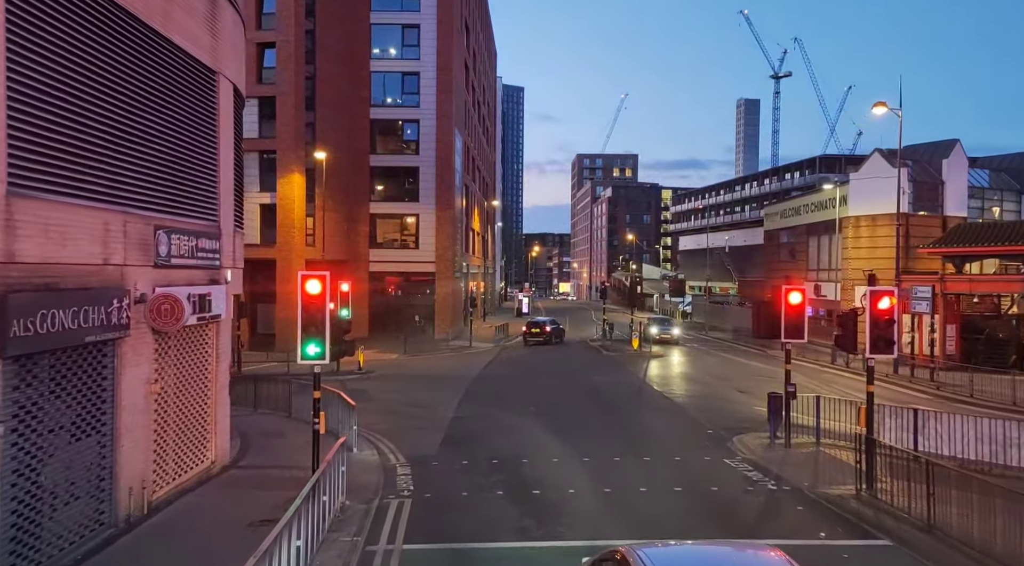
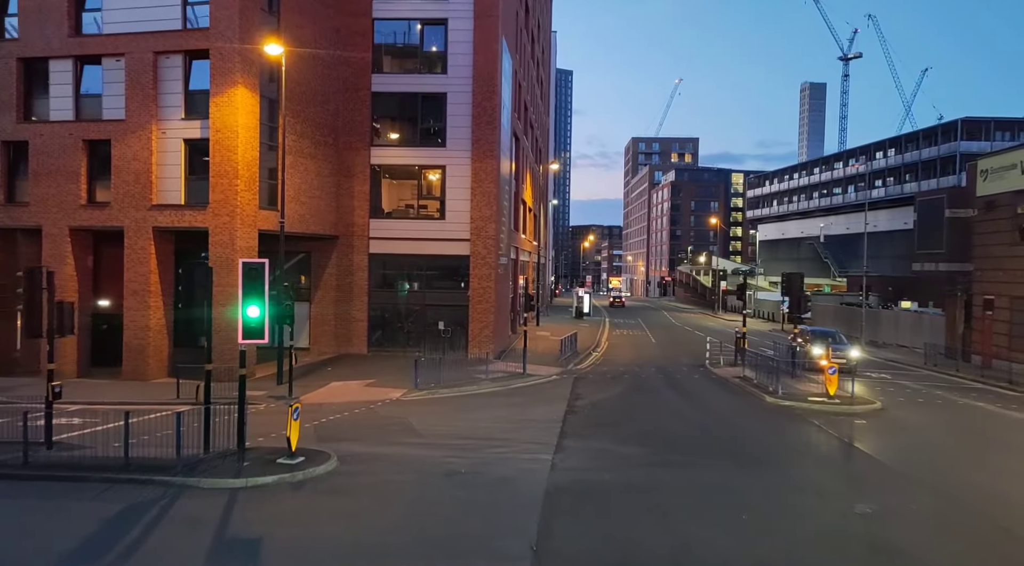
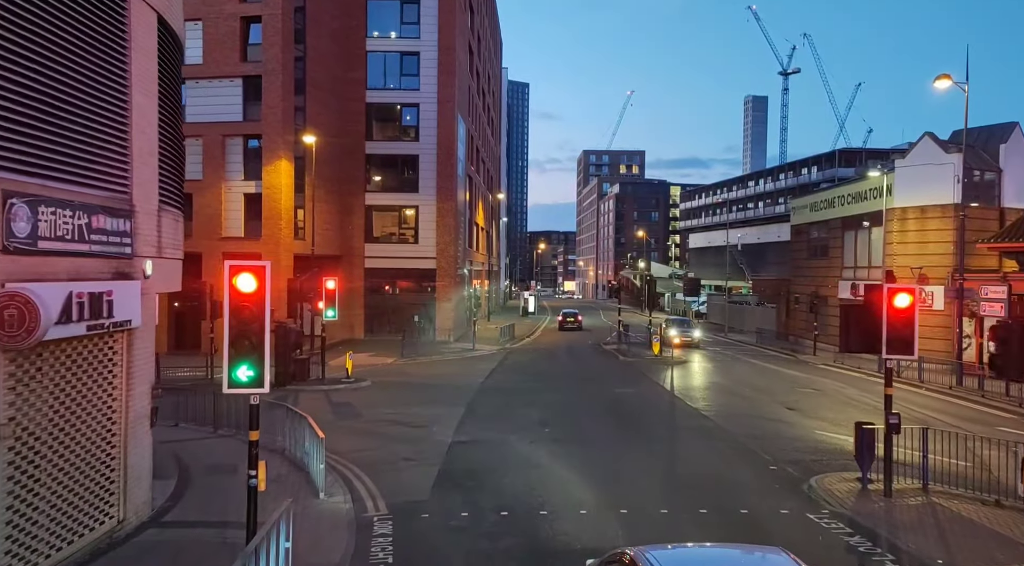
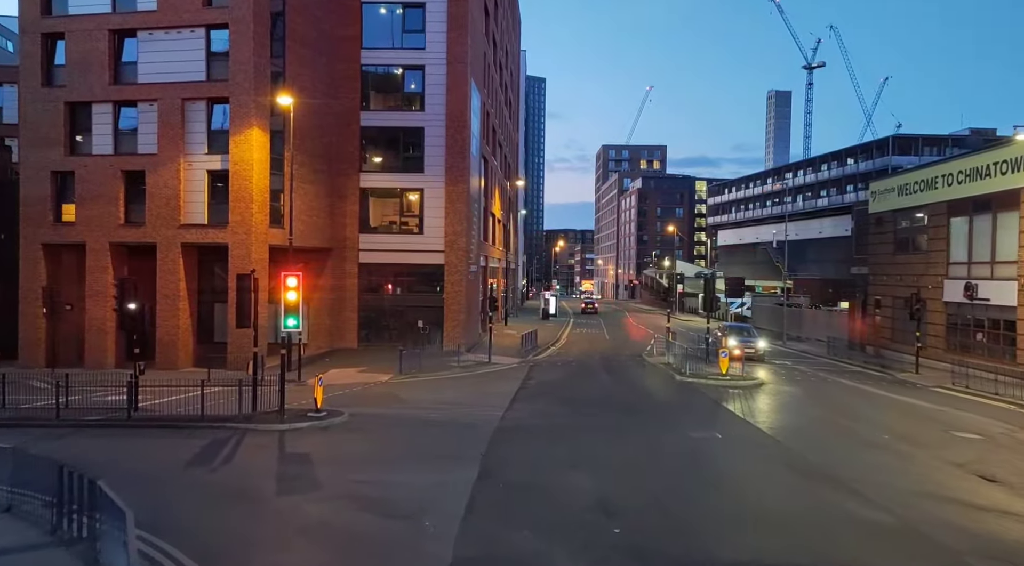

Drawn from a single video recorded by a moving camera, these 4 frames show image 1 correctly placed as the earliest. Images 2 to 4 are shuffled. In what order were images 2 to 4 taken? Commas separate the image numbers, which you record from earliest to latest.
3, 4, 2
